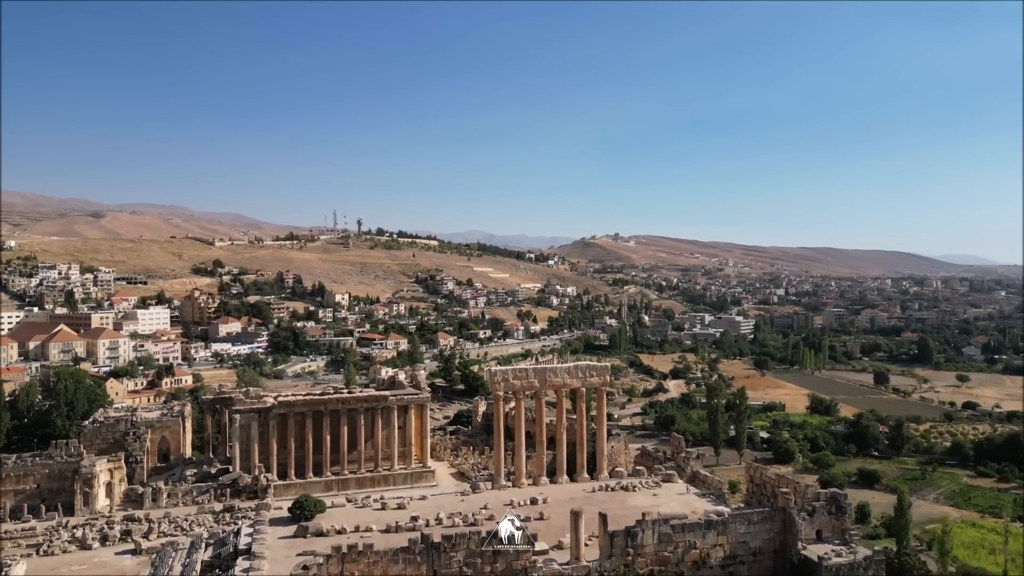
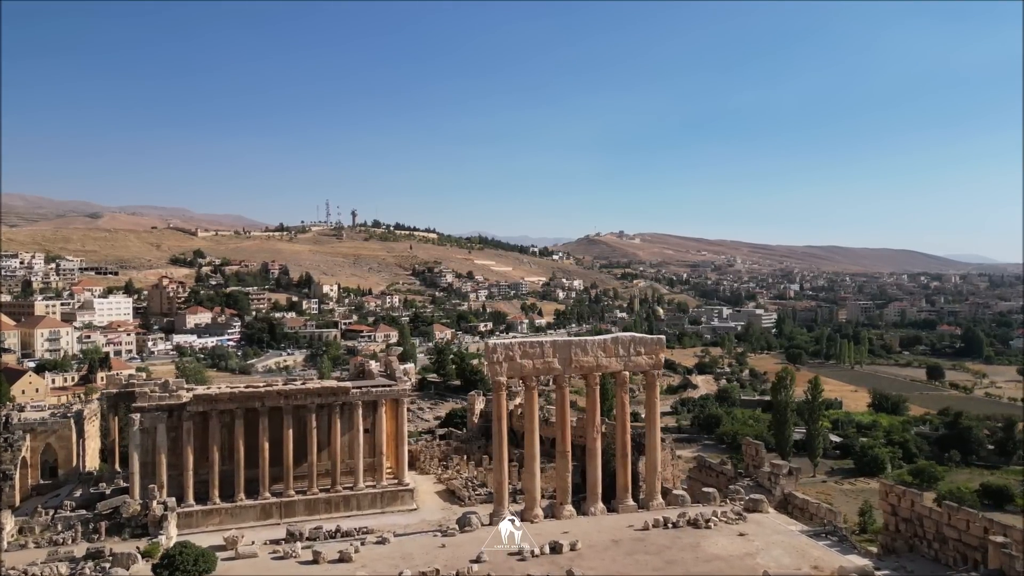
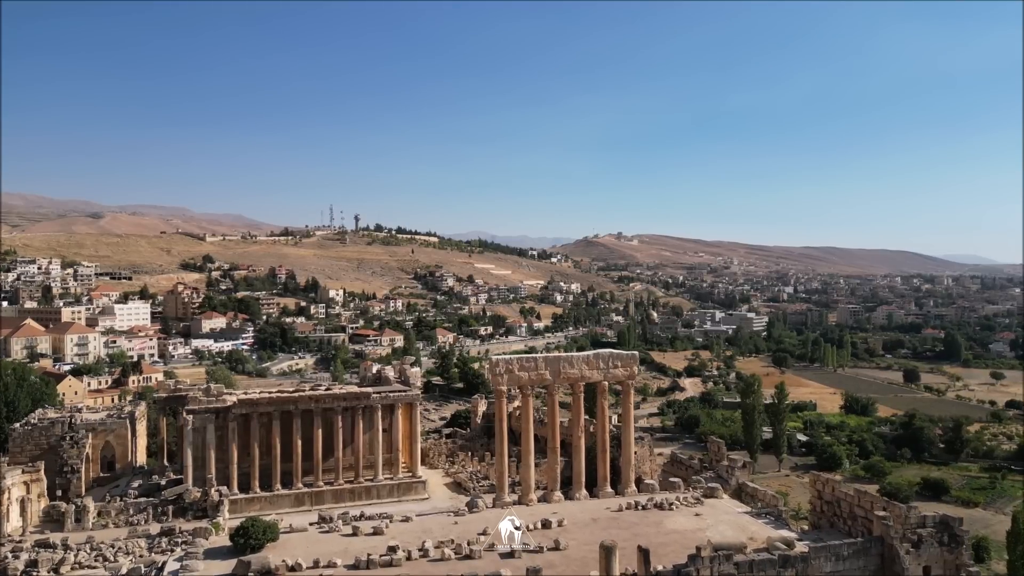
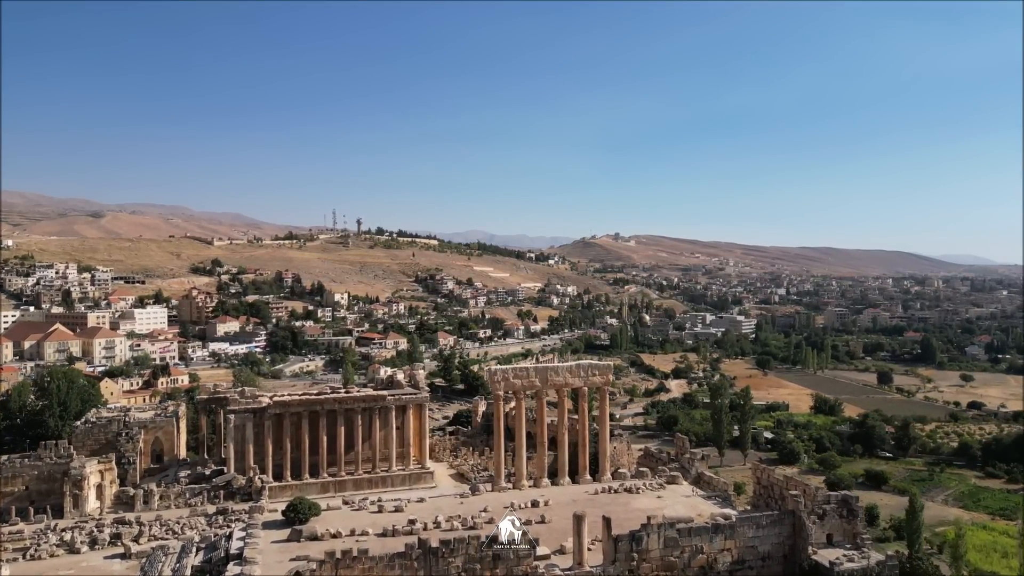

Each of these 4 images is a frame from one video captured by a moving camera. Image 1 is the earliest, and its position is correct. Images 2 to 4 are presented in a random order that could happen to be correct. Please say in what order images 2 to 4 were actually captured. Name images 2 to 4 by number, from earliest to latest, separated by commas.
4, 3, 2
